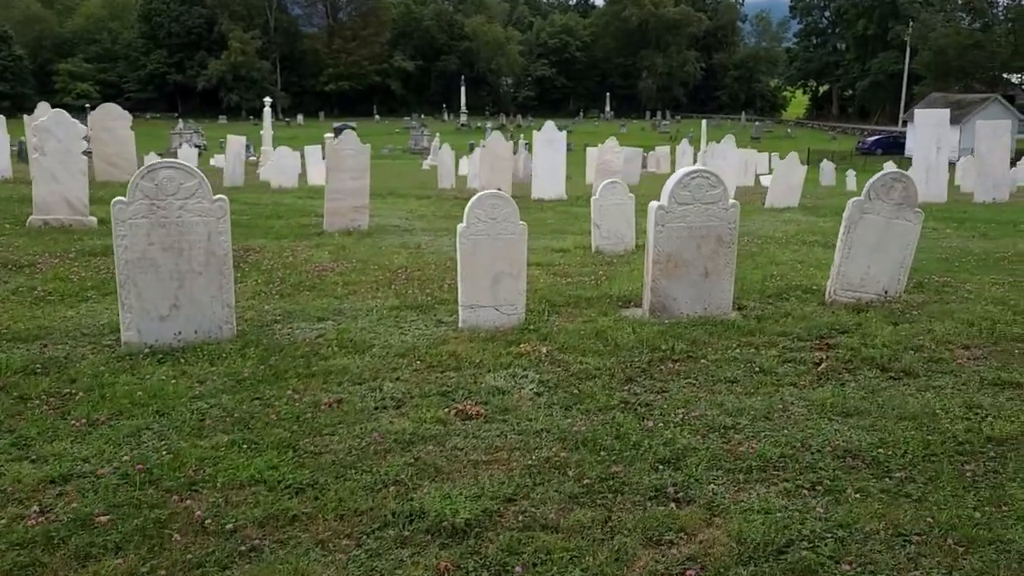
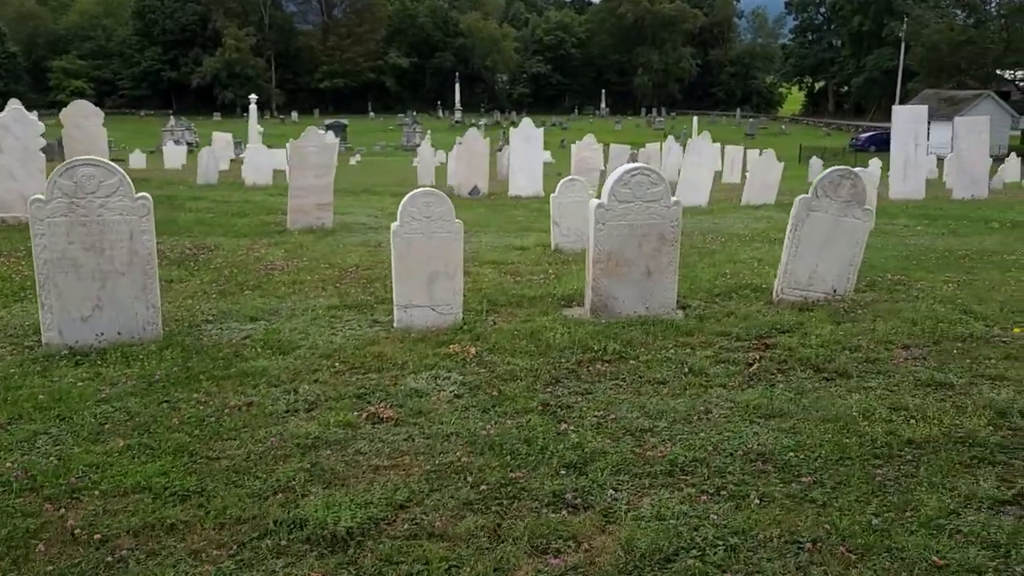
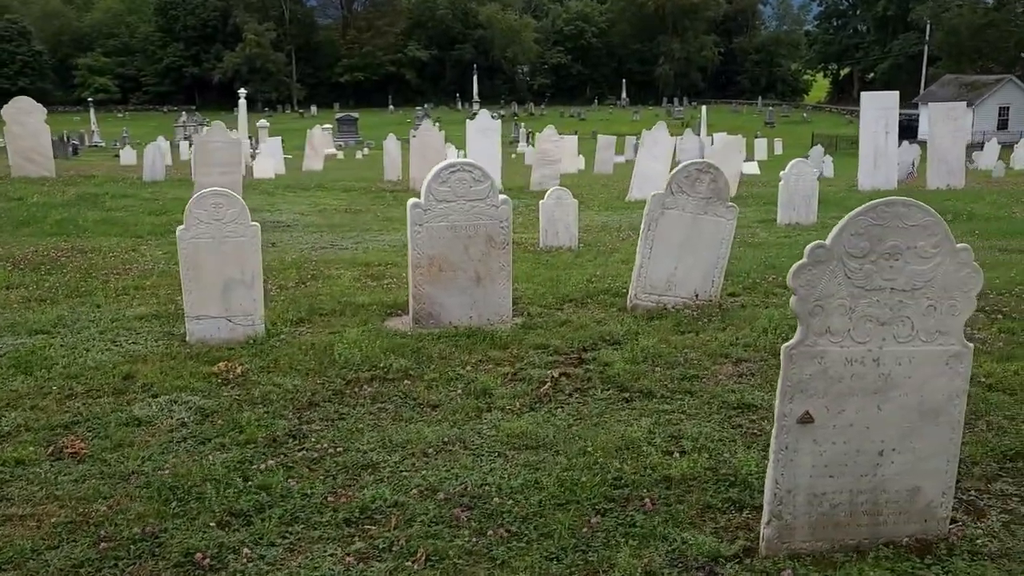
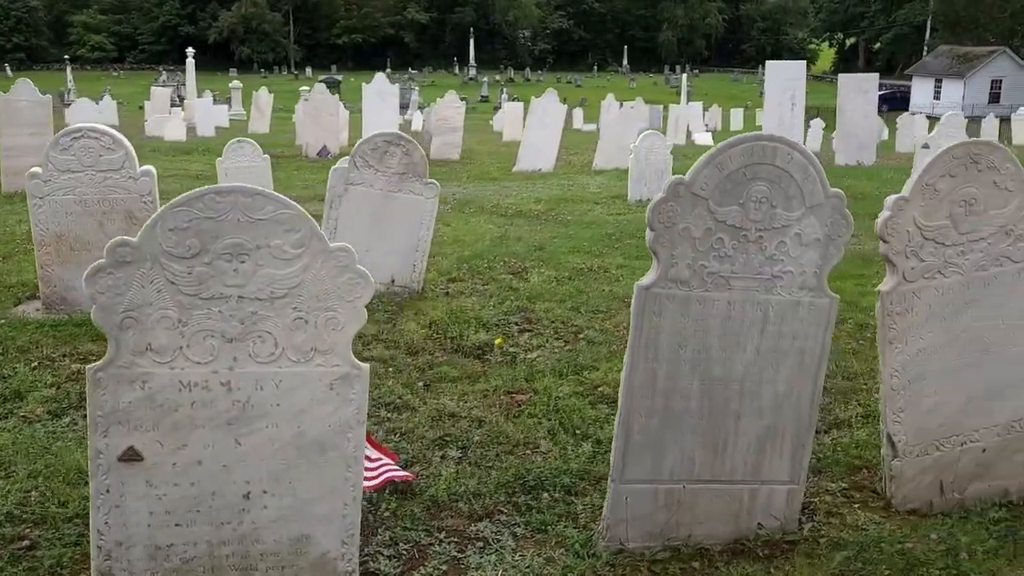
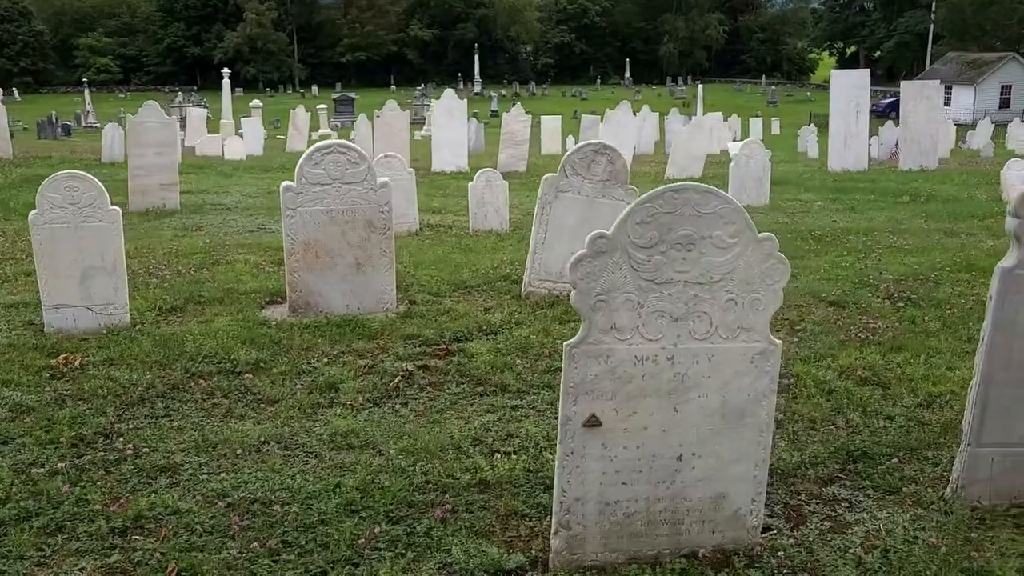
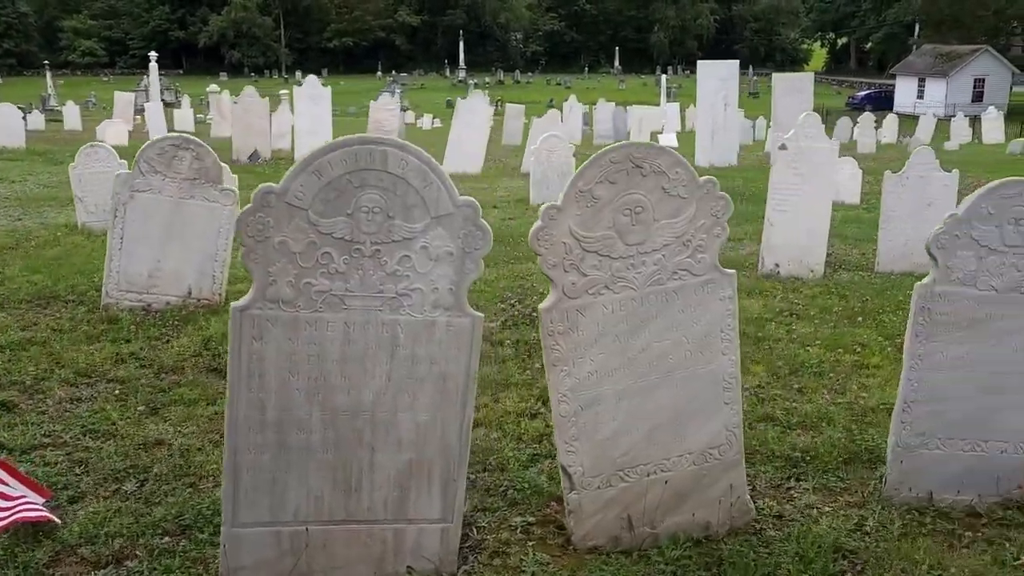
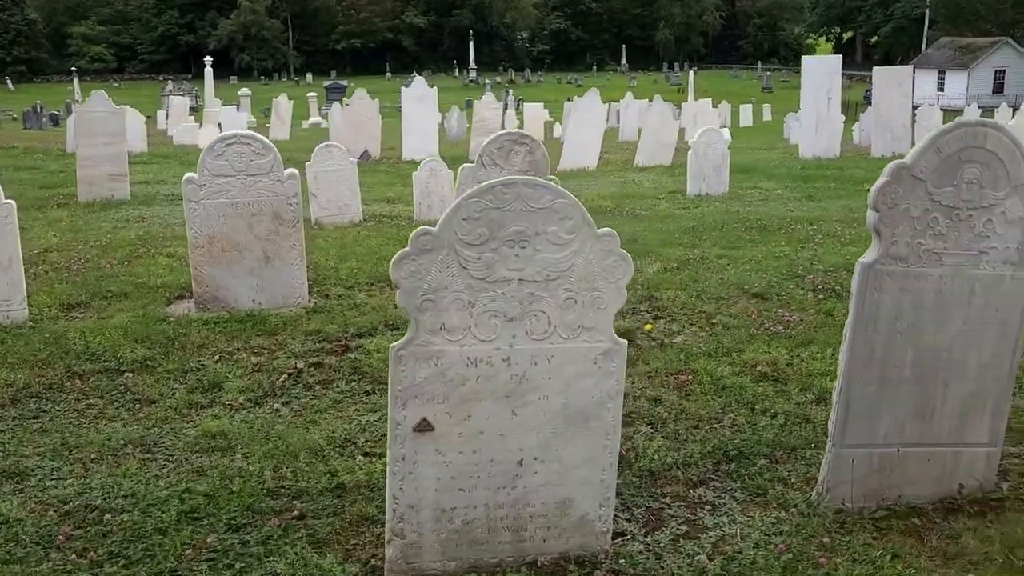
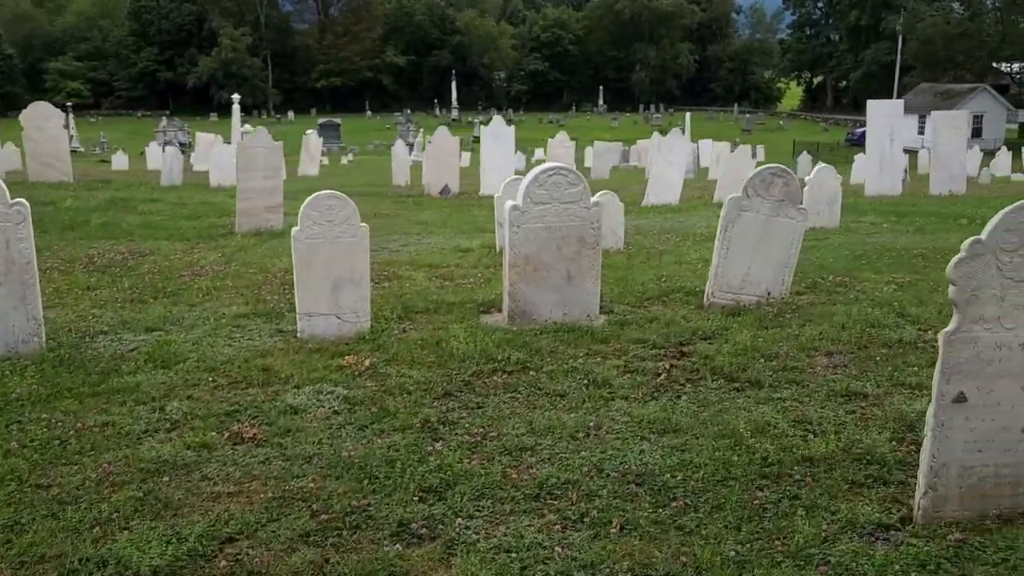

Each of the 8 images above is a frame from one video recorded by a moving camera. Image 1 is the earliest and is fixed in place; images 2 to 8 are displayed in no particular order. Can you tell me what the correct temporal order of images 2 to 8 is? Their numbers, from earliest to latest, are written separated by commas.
2, 8, 3, 5, 7, 4, 6
